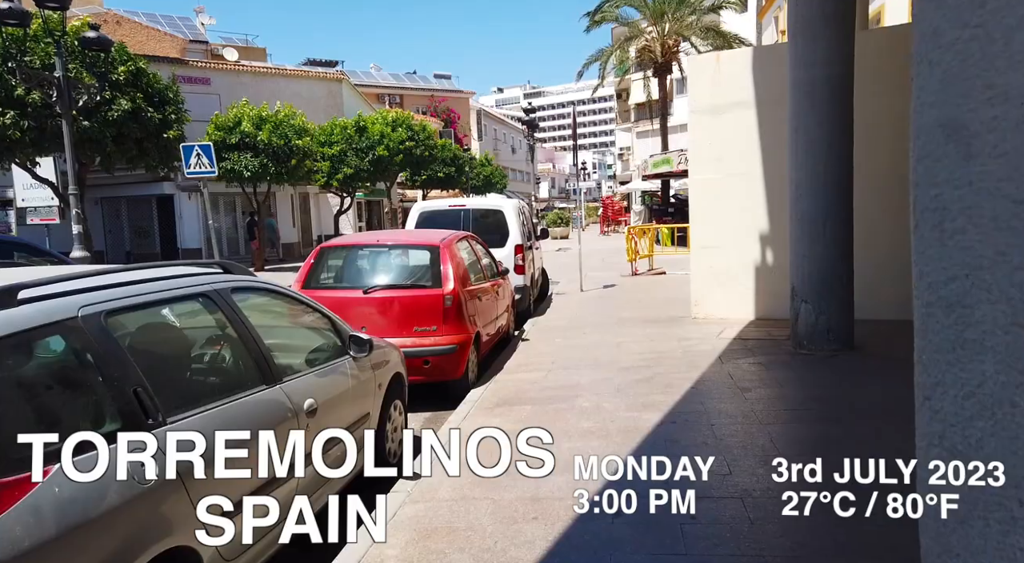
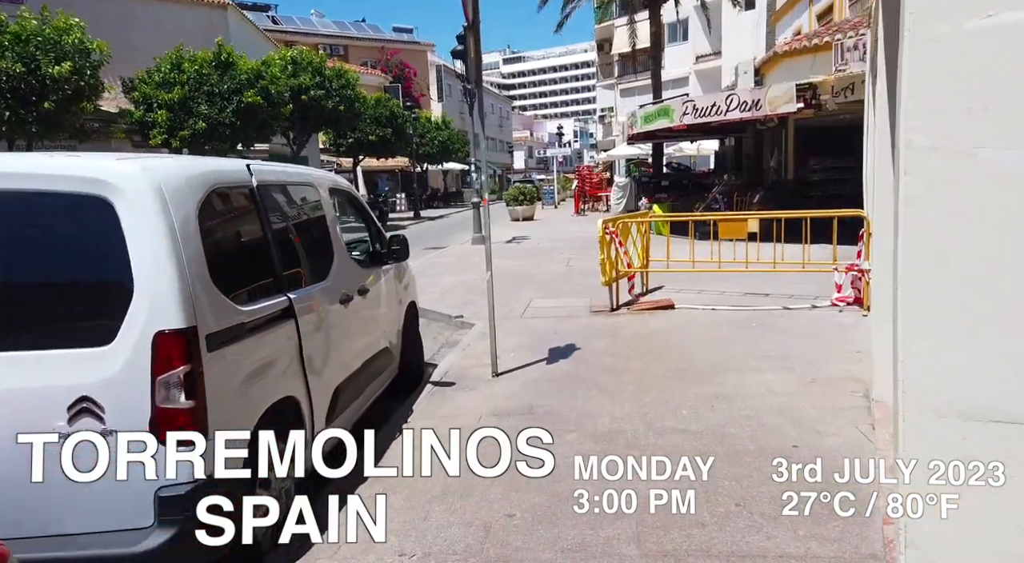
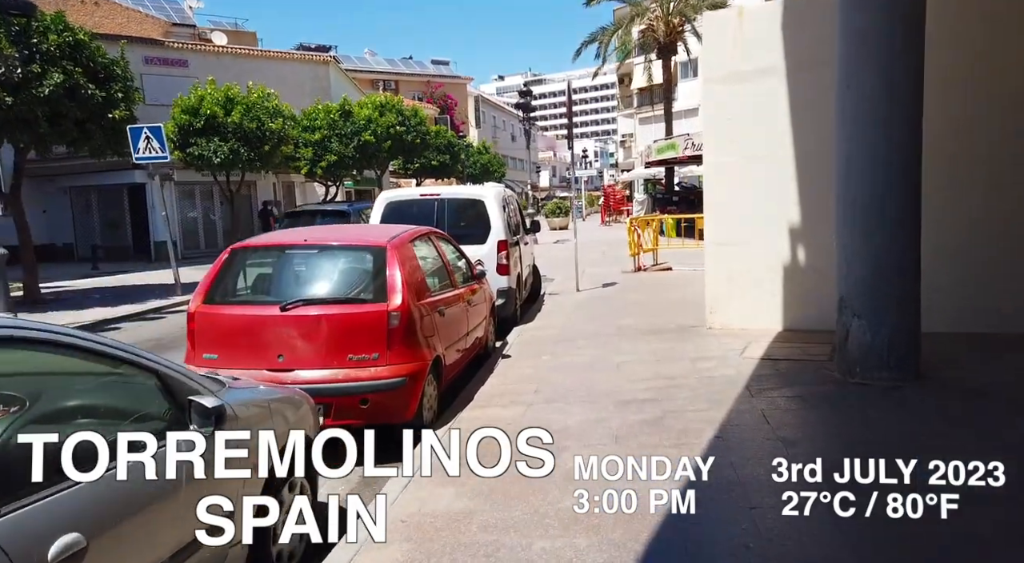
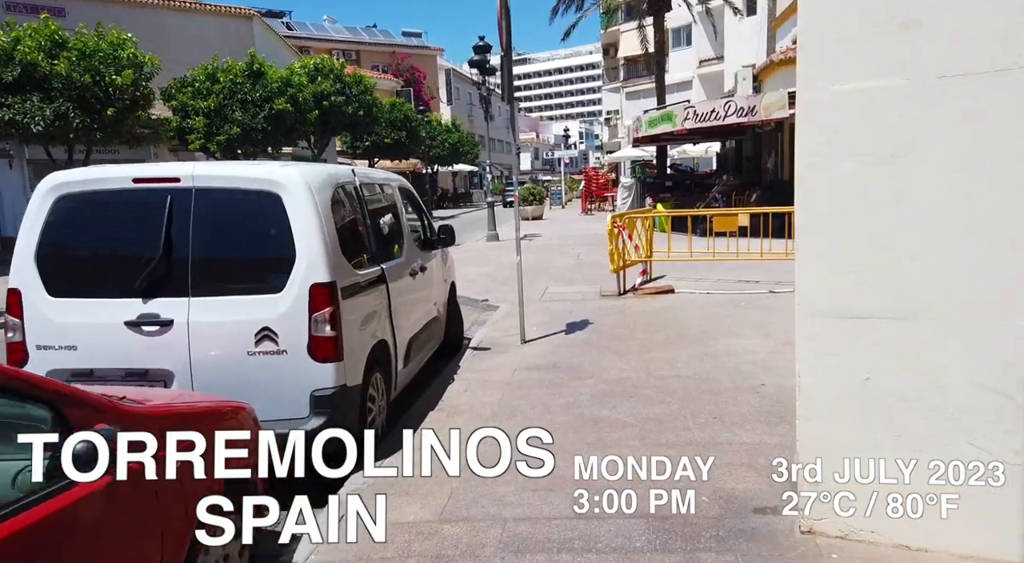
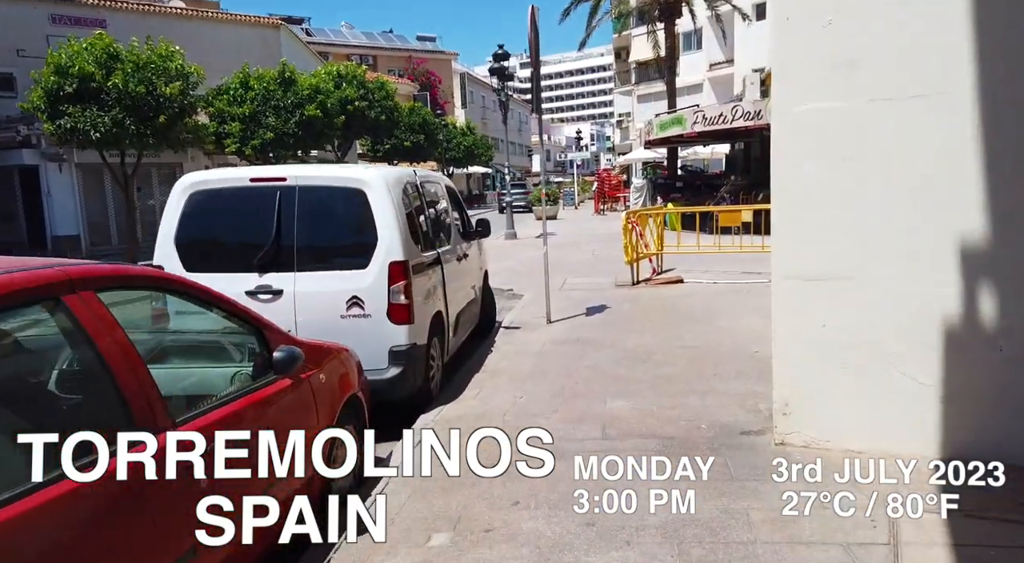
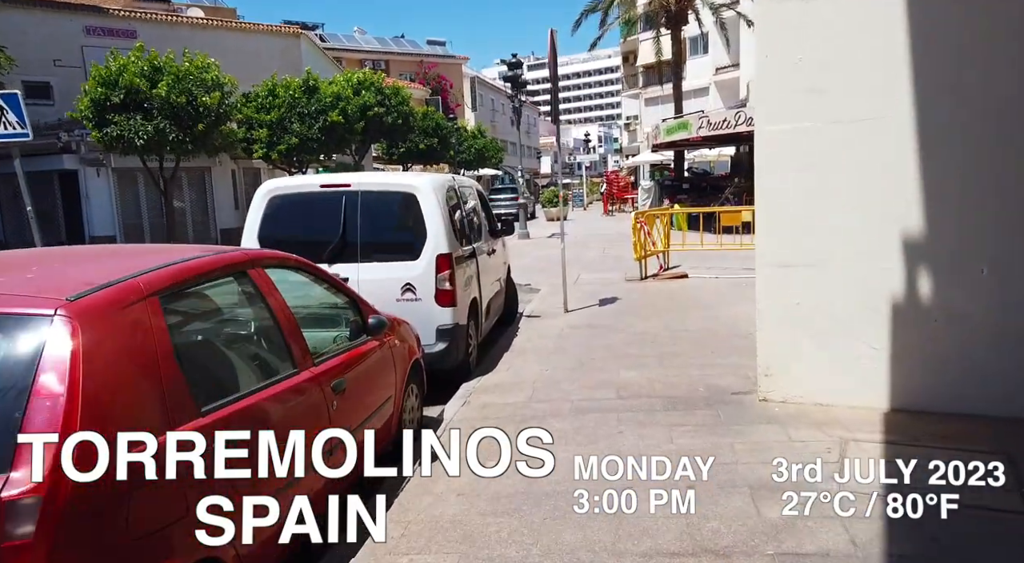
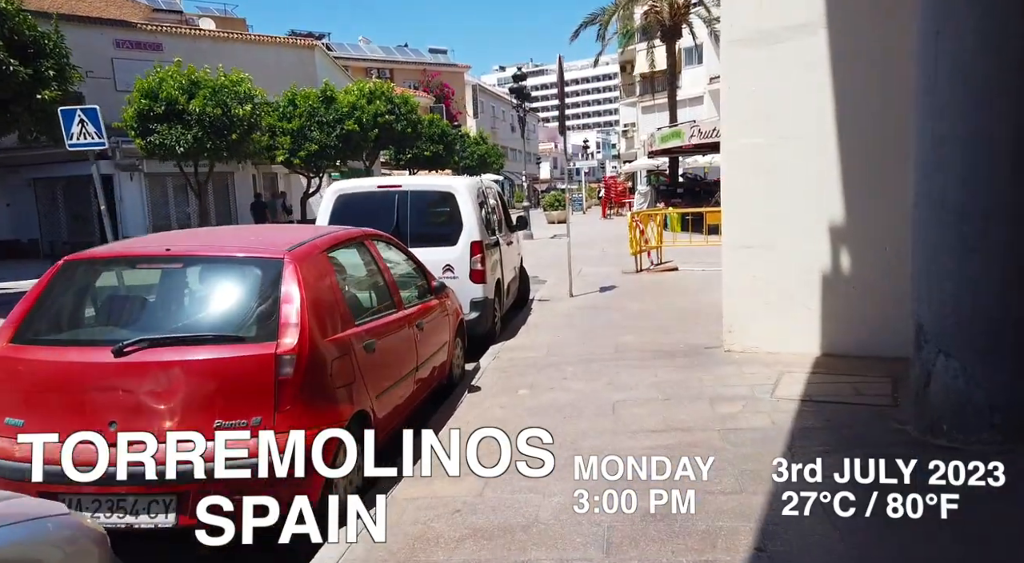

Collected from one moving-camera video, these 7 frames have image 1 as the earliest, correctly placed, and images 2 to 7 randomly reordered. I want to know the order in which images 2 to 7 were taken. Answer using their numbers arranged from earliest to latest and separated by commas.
3, 7, 6, 5, 4, 2
